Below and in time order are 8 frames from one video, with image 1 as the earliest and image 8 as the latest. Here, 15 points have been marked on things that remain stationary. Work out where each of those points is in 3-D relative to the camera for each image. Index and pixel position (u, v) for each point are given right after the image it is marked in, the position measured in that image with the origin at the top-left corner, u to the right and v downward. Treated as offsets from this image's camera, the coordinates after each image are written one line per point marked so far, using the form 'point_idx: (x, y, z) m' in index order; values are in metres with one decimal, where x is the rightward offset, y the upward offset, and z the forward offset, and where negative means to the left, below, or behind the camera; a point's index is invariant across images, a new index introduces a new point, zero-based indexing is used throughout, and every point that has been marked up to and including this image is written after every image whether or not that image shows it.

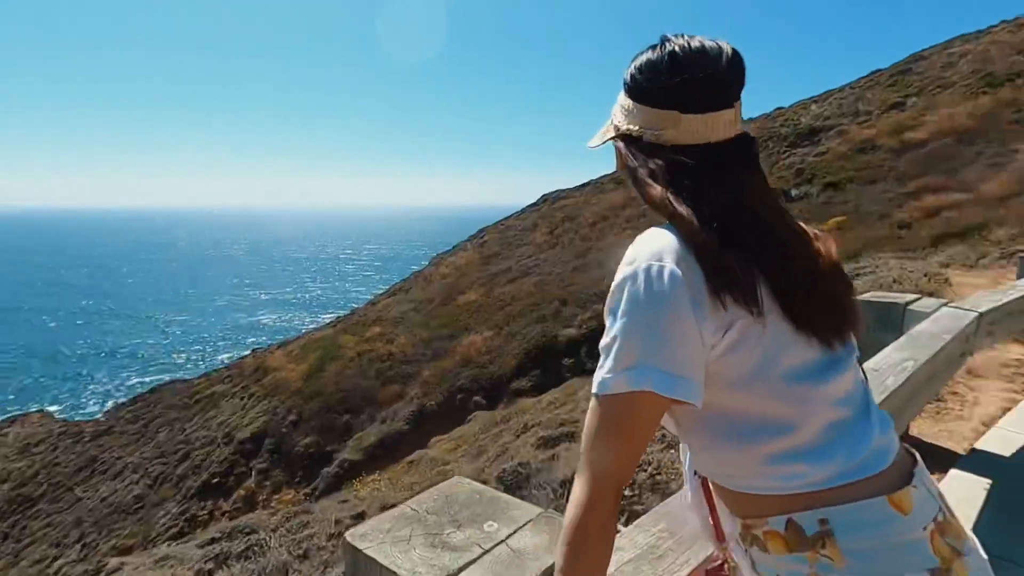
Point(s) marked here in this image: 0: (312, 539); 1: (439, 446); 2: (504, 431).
0: (-2.8, -3.5, +7.7) m
1: (-2.7, -5.7, +19.7) m
2: (-0.3, -4.5, +17.1) m
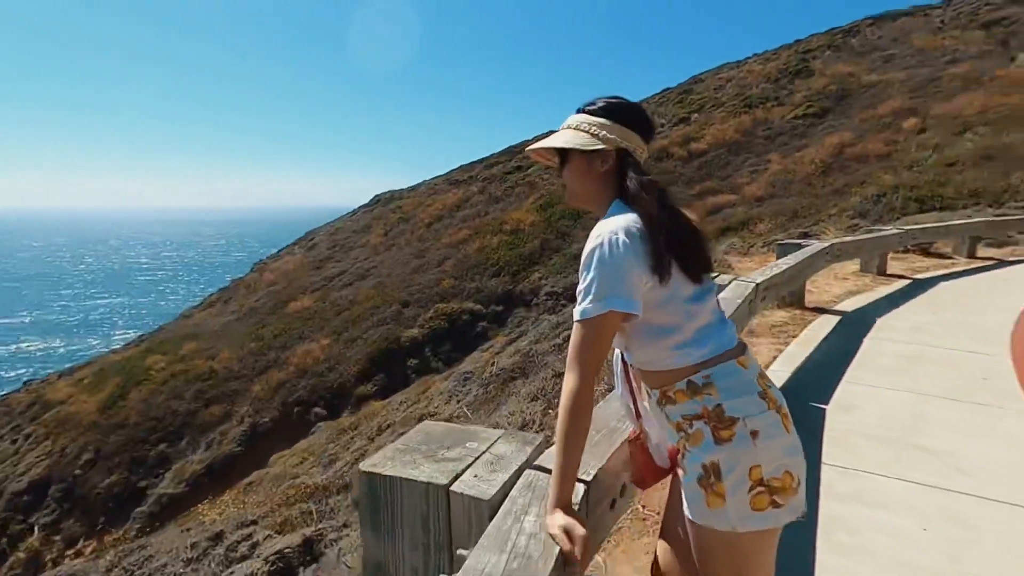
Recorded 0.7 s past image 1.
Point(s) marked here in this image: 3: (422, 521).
0: (-4.5, -3.6, +7.1) m
1: (-7.9, -5.9, +18.6) m
2: (-4.8, -4.6, +16.8) m
3: (-0.3, -0.7, +1.6) m
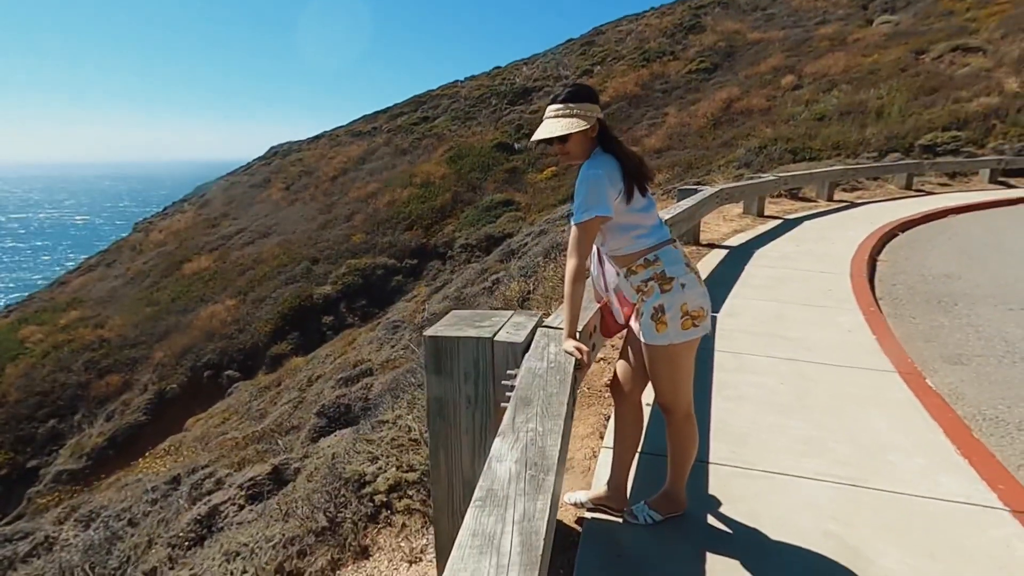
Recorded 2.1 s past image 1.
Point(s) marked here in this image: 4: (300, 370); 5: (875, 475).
0: (-5.2, -3.0, +7.4) m
1: (-10.3, -4.5, +18.3) m
2: (-7.1, -3.2, +16.9) m
3: (-0.2, -0.3, +2.4) m
4: (-7.3, -2.8, +19.0) m
5: (+2.0, -1.0, +3.1) m
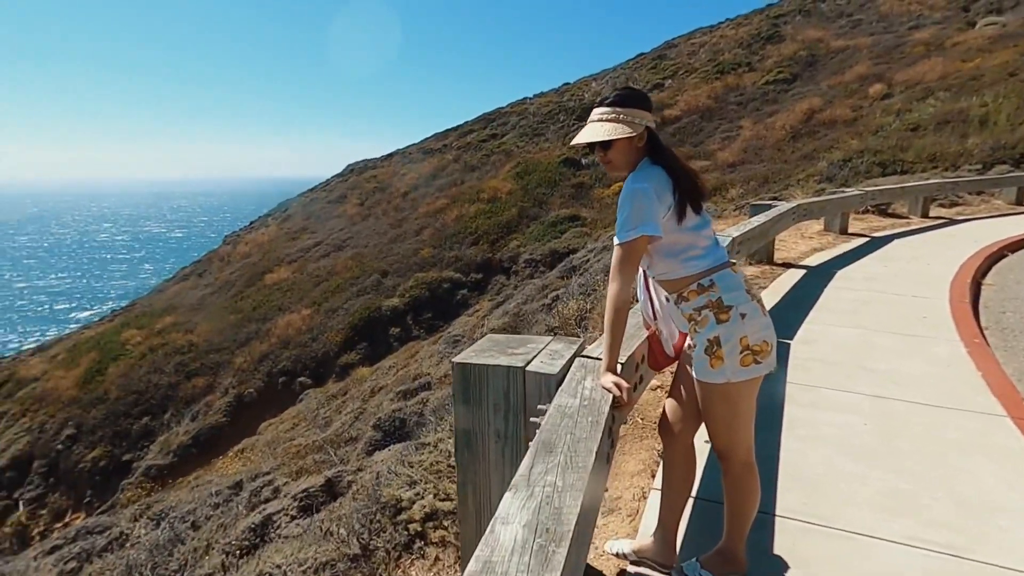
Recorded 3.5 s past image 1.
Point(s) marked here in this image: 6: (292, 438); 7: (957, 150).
0: (-4.4, -3.1, +7.7) m
1: (-8.3, -4.9, +19.1) m
2: (-5.2, -3.6, +17.4) m
3: (0.0, -0.4, +2.2) m
4: (-5.1, -3.2, +19.5) m
5: (+2.2, -1.2, +2.6) m
6: (-6.1, -4.2, +15.4) m
7: (+14.2, +4.4, +17.6) m
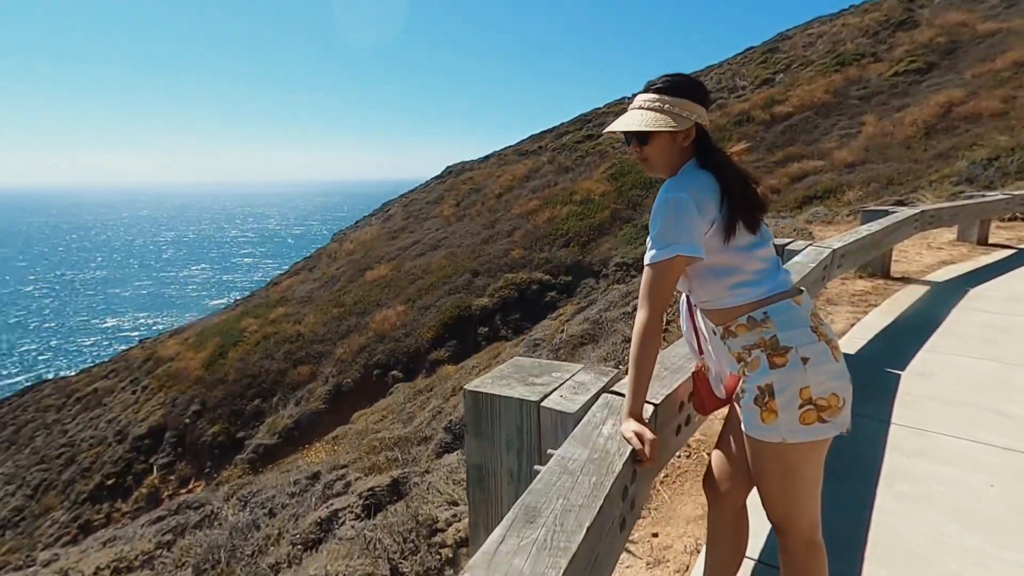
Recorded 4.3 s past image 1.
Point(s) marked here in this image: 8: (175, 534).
0: (-3.5, -3.1, +8.1) m
1: (-5.4, -4.8, +20.0) m
2: (-2.7, -3.6, +17.8) m
3: (0.0, -0.5, +1.9) m
4: (-2.2, -3.2, +19.8) m
5: (+2.3, -1.4, +1.9) m
6: (-3.9, -4.1, +15.9) m
7: (+16.8, +3.8, +14.7) m
8: (-4.8, -3.5, +7.8) m
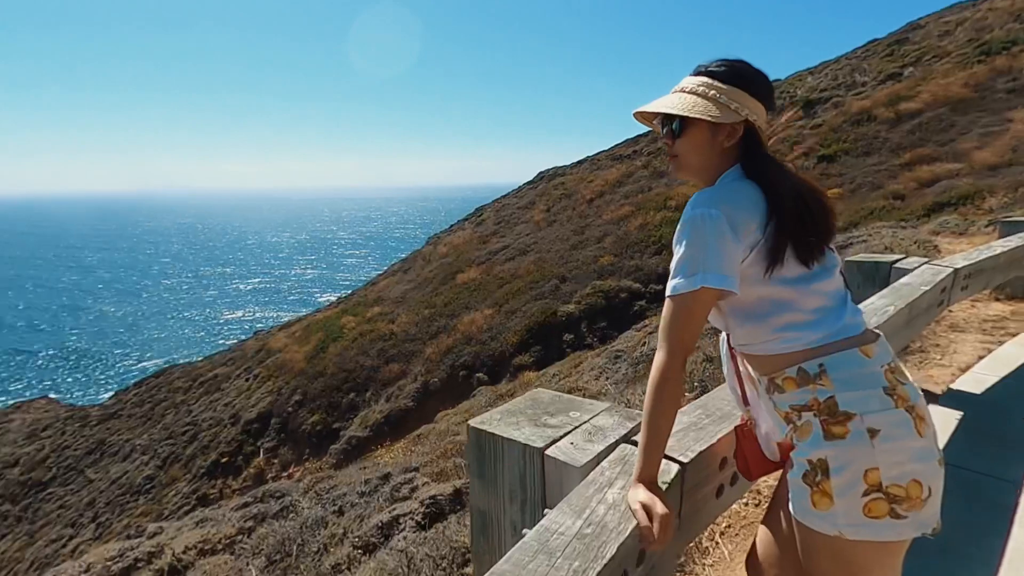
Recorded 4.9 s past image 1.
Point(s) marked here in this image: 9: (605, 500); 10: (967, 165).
0: (-2.5, -3.2, +8.3) m
1: (-2.5, -4.9, +20.4) m
2: (-0.1, -3.7, +17.7) m
3: (0.0, -0.6, +1.7) m
4: (+0.7, -3.4, +19.7) m
5: (+2.2, -1.5, +1.3) m
6: (-1.6, -4.3, +16.1) m
7: (+18.8, +3.1, +11.5) m
8: (-3.8, -3.5, +8.2) m
9: (+0.2, -0.5, +1.4) m
10: (+16.2, +4.4, +19.7) m
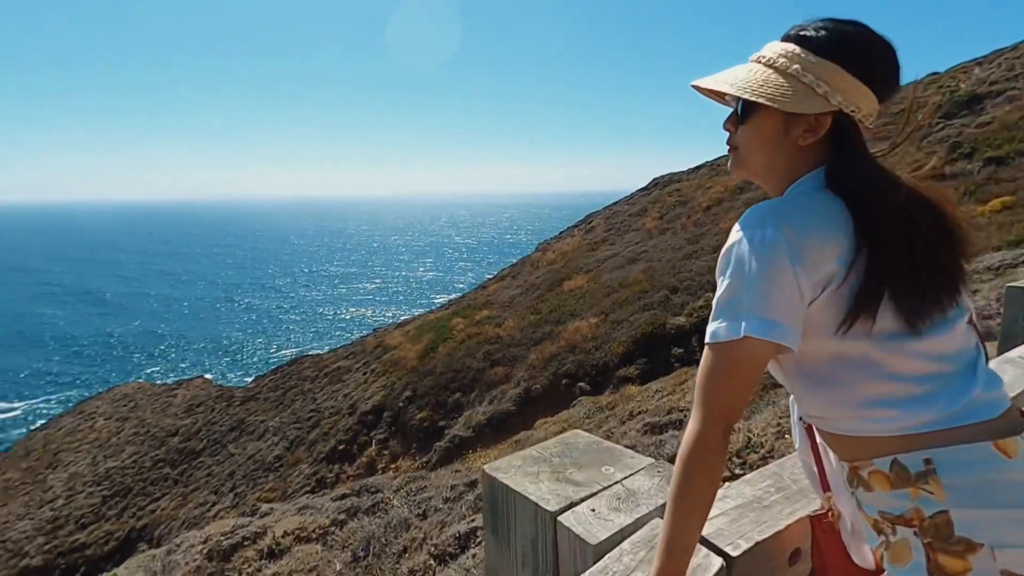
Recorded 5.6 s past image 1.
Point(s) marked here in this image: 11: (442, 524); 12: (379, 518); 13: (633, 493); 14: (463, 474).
0: (-1.2, -3.2, +8.4) m
1: (+1.1, -5.1, +20.2) m
2: (+3.0, -4.1, +17.1) m
3: (+0.1, -0.7, +1.4) m
4: (+4.2, -3.8, +18.9) m
5: (+2.1, -1.6, +0.6) m
6: (+1.2, -4.5, +15.8) m
7: (+20.5, +2.2, +7.4) m
8: (-2.5, -3.5, +8.6) m
9: (+0.2, -0.6, +1.1) m
10: (+19.6, +3.5, +15.9) m
11: (-0.9, -3.0, +7.0) m
12: (-1.9, -3.4, +8.1) m
13: (+0.3, -0.5, +1.4) m
14: (-1.0, -3.6, +10.8) m
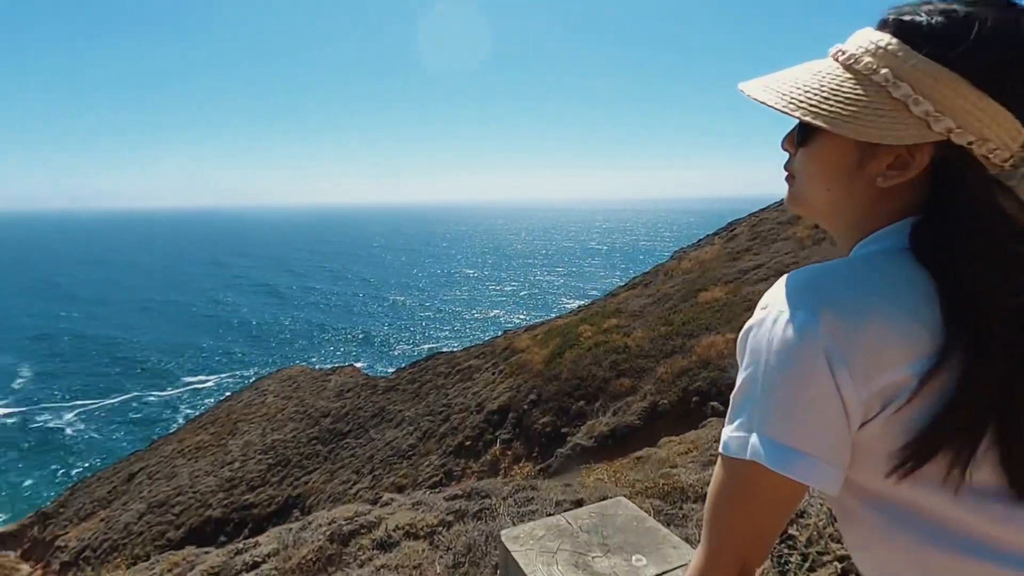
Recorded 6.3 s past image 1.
0: (+0.3, -3.4, +8.2) m
1: (+5.3, -5.6, +19.2) m
2: (+6.5, -4.5, +15.8) m
3: (+0.1, -0.8, +1.2) m
4: (+8.0, -4.3, +17.2) m
5: (+1.8, -1.8, -0.1) m
6: (+4.4, -4.8, +14.9) m
7: (+21.4, +1.2, +2.2) m
8: (-0.9, -3.6, +8.8) m
9: (+0.1, -0.7, +0.8) m
10: (+22.7, +2.4, +10.7) m
11: (+0.4, -3.2, +6.9) m
12: (-0.4, -3.5, +8.1) m
13: (+0.3, -0.6, +1.1) m
14: (+1.2, -3.8, +10.5) m
